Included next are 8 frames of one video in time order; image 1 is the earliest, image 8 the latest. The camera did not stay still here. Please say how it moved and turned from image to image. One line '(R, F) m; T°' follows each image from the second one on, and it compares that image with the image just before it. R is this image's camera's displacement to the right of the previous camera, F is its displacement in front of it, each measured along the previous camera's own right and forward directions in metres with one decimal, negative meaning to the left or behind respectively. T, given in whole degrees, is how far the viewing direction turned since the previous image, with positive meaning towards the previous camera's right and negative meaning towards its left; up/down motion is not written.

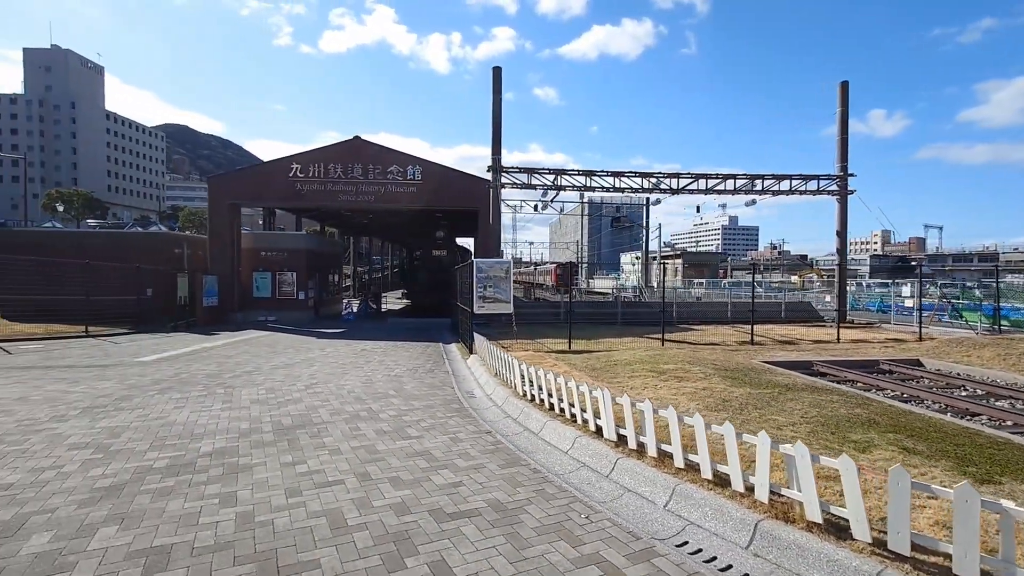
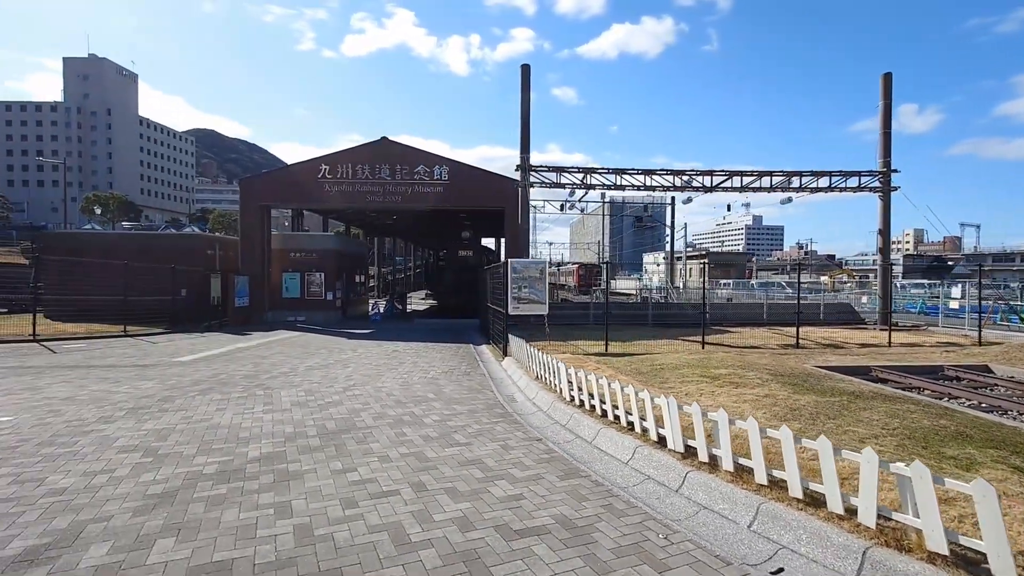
(-0.4, +0.3) m; -2°
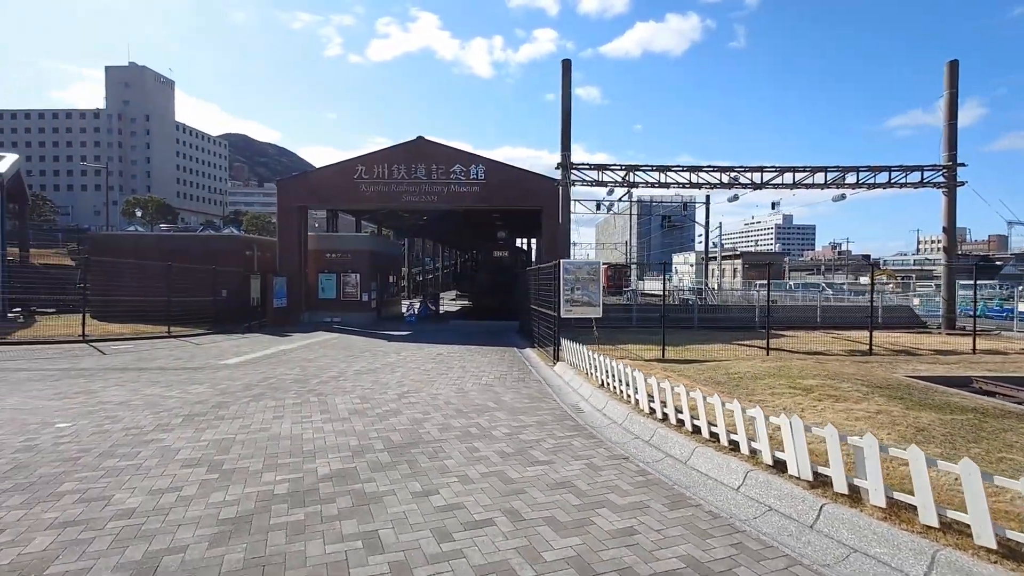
(-0.7, +0.5) m; -3°
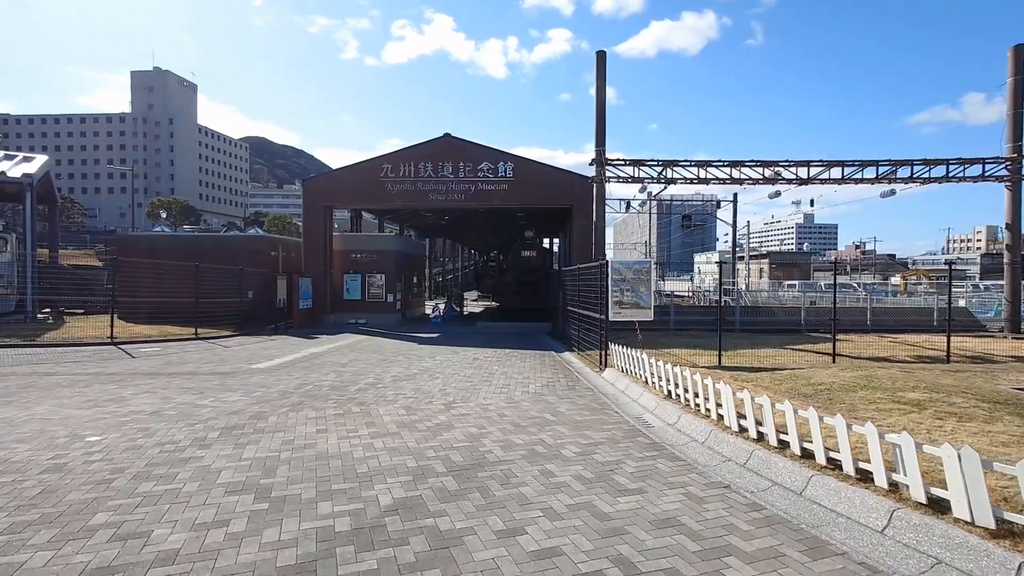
(-0.7, +0.7) m; -2°
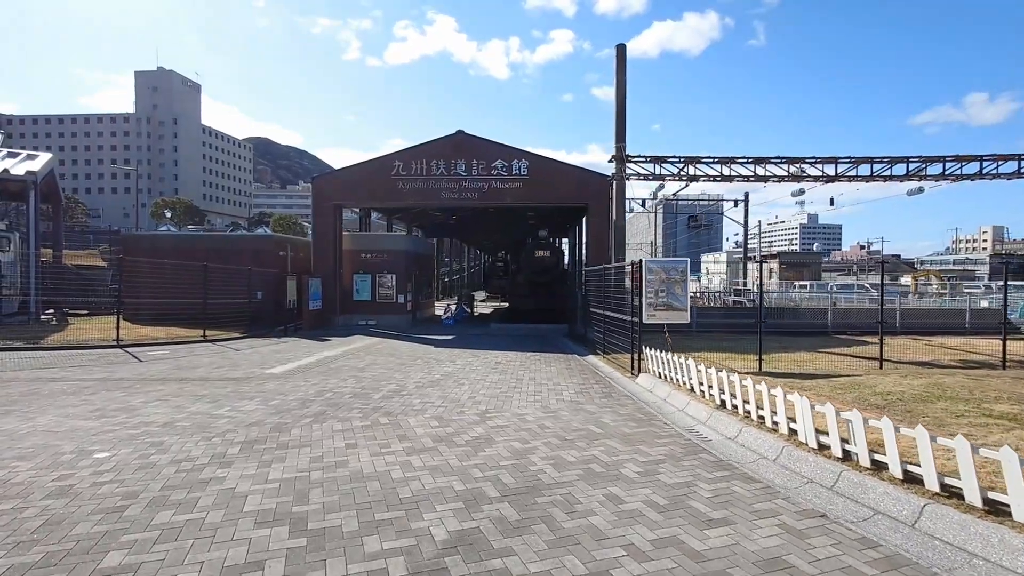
(-0.6, +0.6) m; 0°
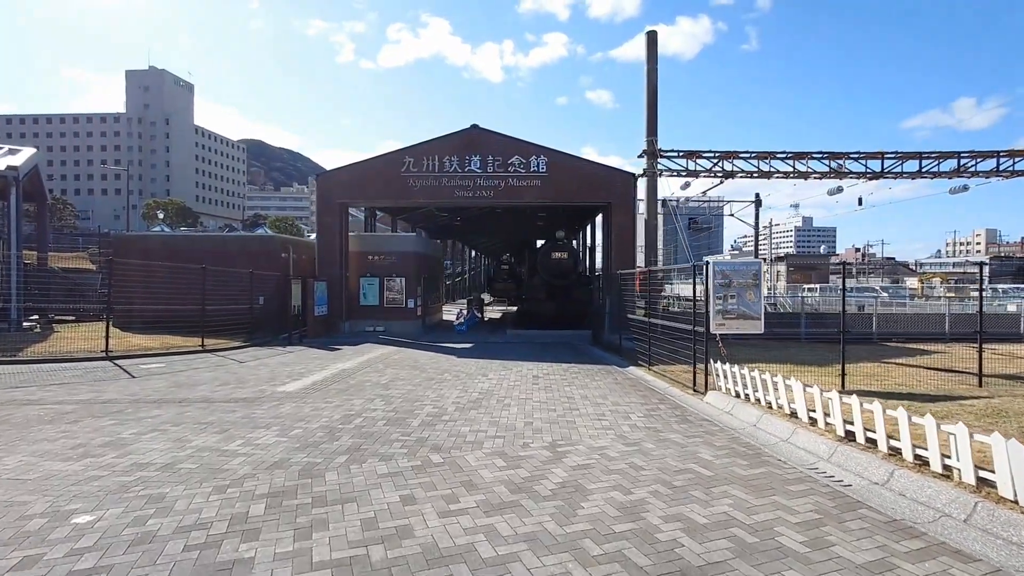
(-1.1, +1.4) m; +1°
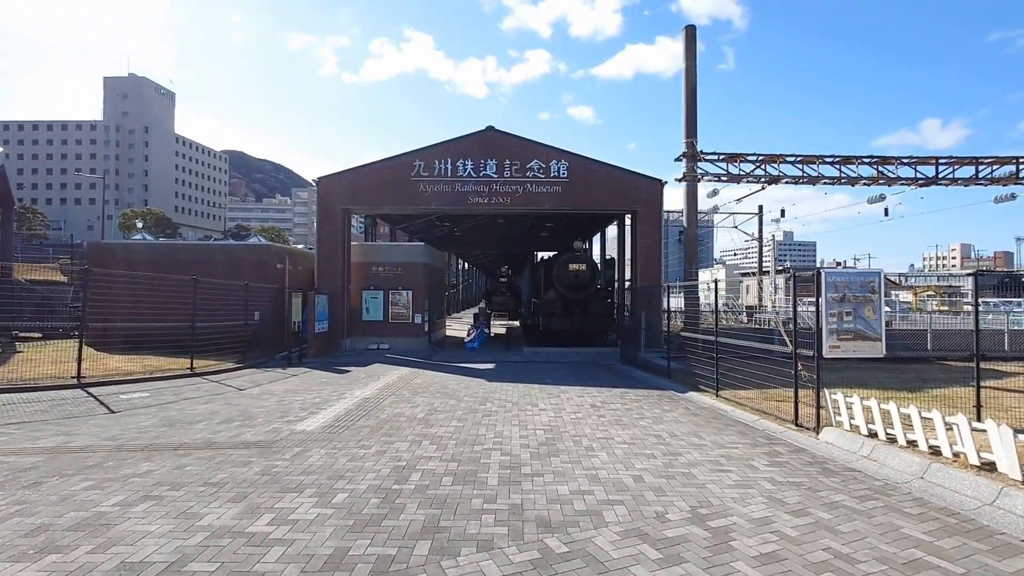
(-1.5, +1.8) m; +2°
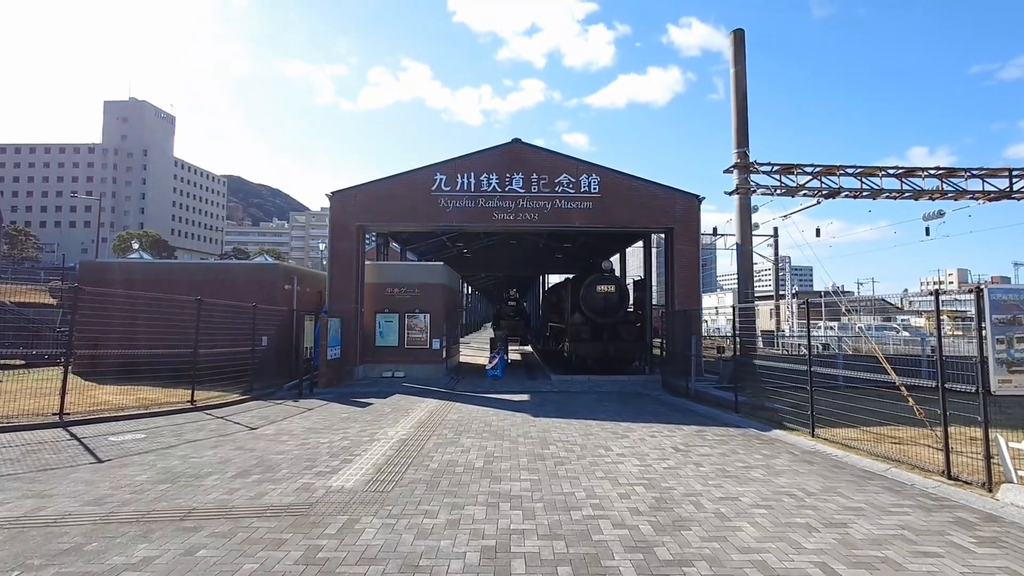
(-1.3, +1.6) m; +1°
